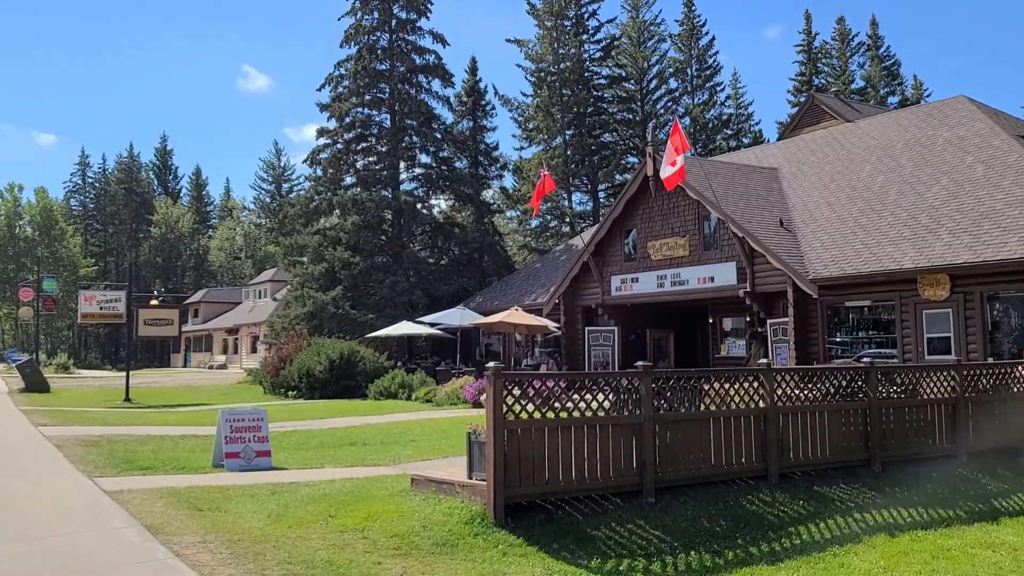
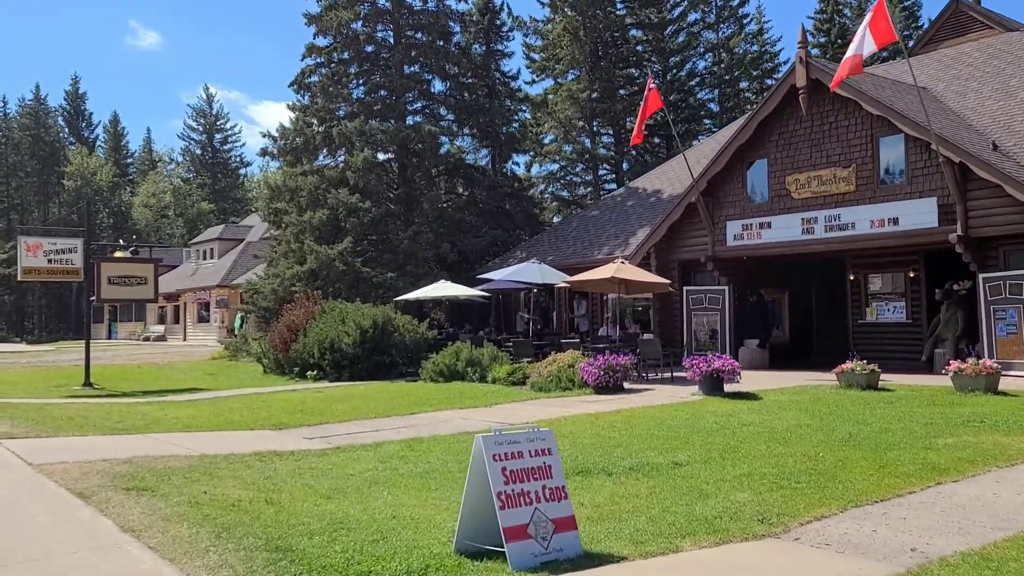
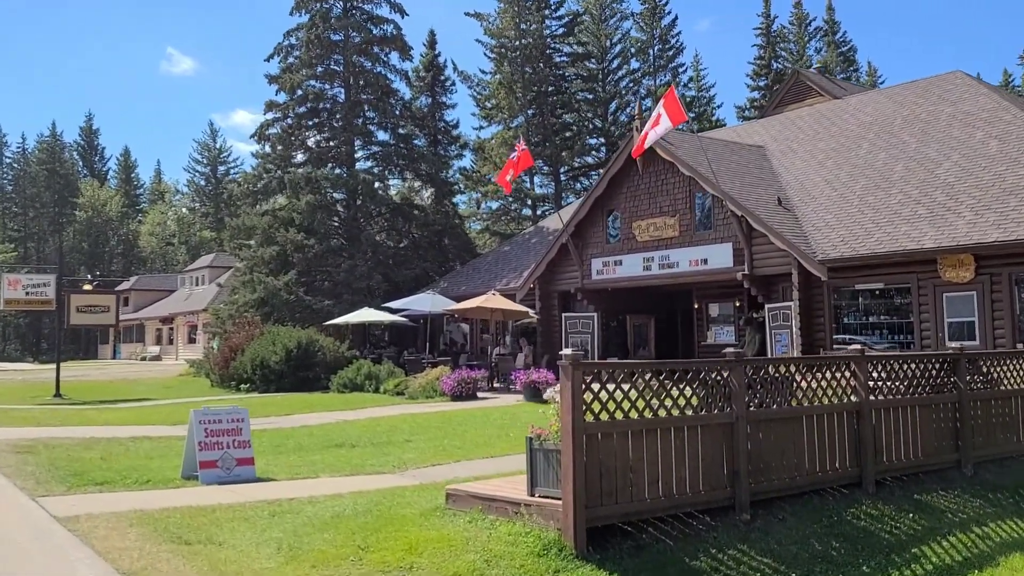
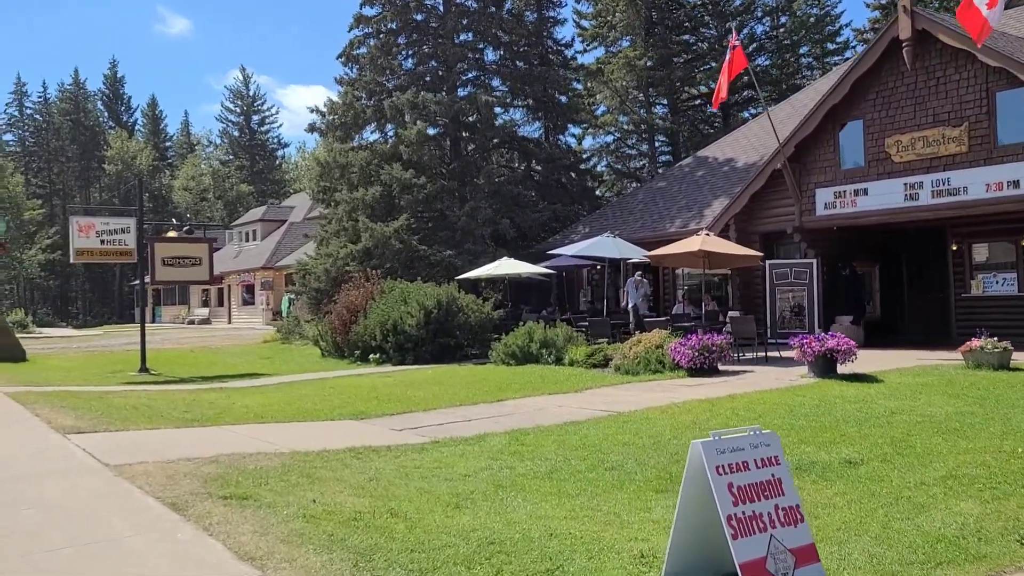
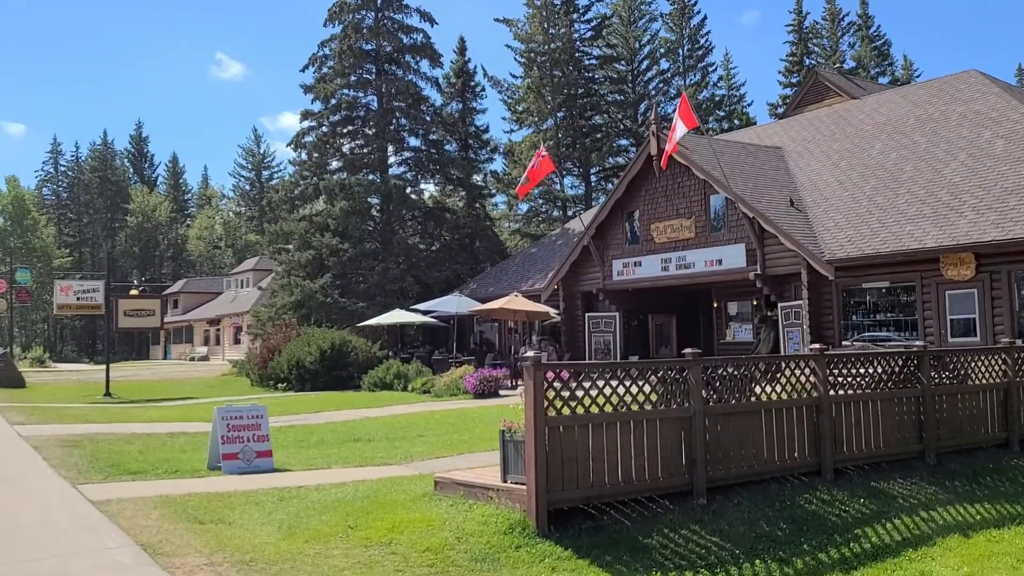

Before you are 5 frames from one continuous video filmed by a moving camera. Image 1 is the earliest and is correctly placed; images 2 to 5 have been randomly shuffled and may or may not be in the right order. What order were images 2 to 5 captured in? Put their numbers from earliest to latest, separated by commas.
5, 3, 2, 4
